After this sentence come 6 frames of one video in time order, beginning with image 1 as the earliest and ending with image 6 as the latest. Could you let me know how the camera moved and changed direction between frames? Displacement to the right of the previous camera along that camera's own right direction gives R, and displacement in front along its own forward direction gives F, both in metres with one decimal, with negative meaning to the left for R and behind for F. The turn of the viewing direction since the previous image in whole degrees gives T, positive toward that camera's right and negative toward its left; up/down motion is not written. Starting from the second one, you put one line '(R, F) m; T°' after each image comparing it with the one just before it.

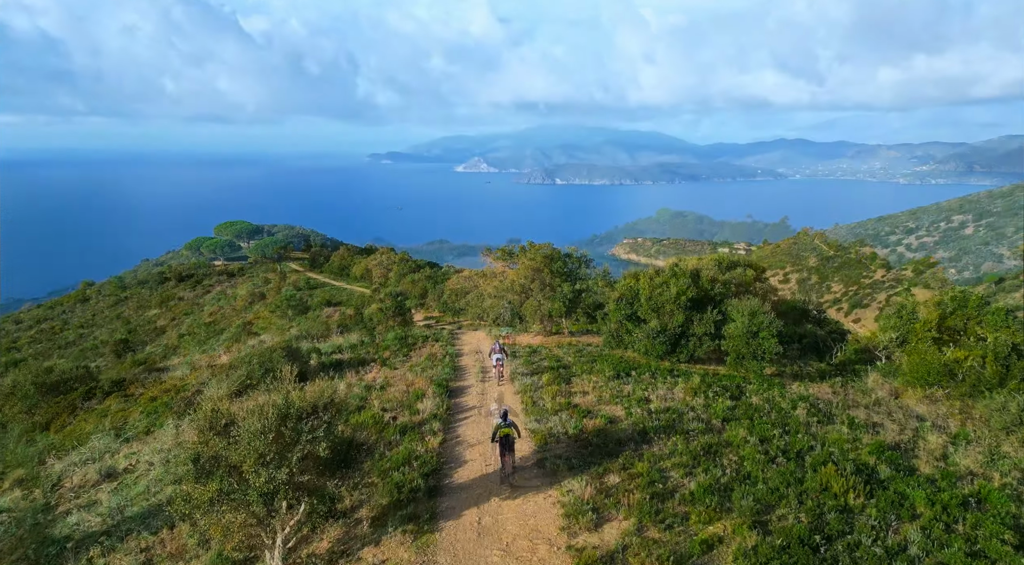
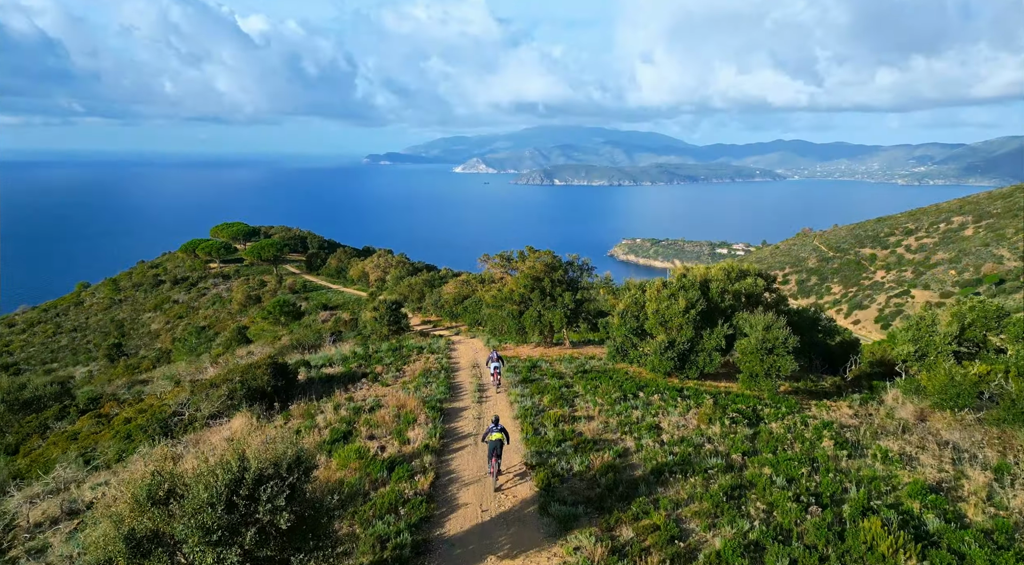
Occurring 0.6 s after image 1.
(0.0, +1.0) m; 0°
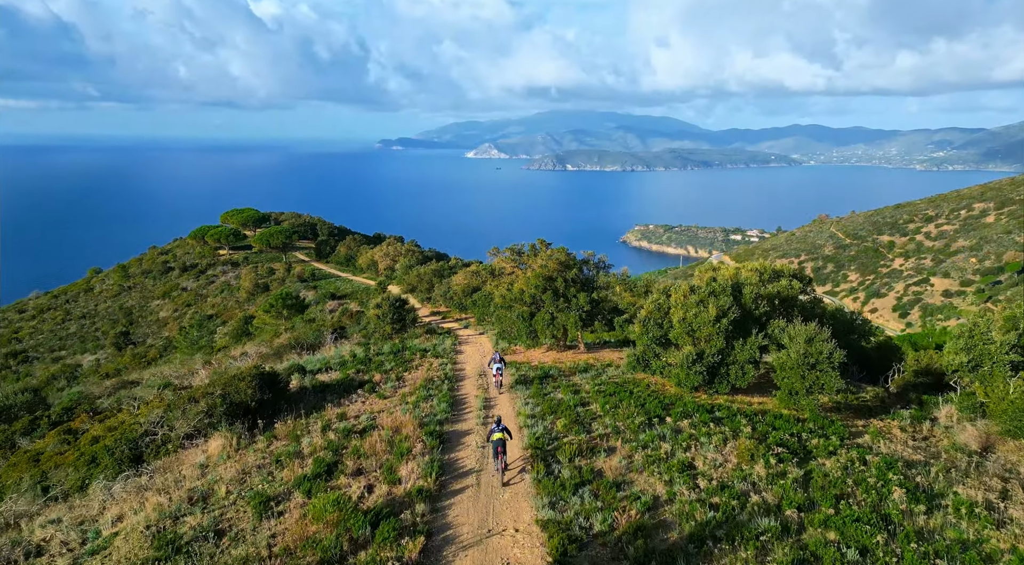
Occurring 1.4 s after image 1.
(0.0, +1.6) m; -1°
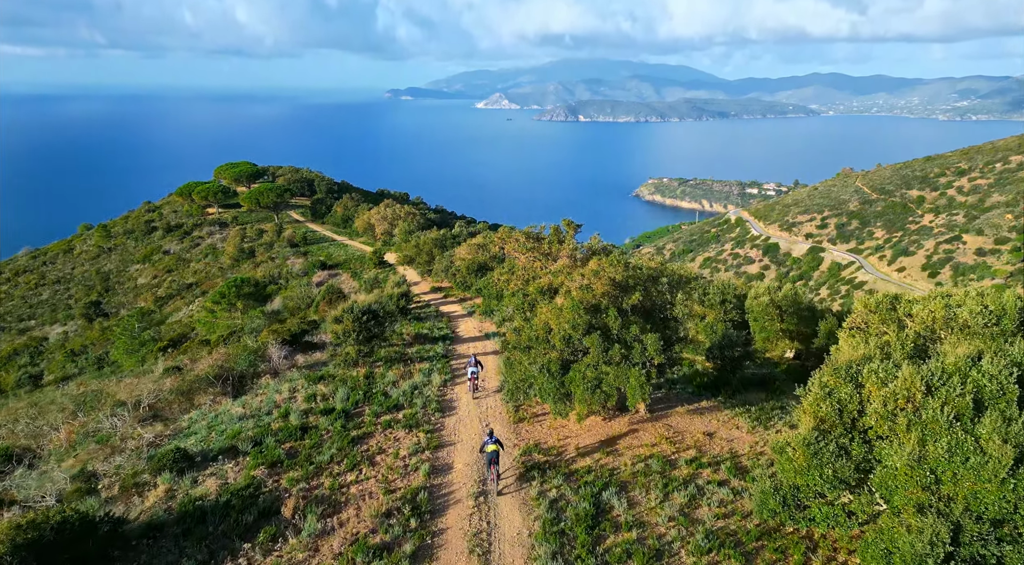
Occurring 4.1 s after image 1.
(-0.2, +7.8) m; -1°
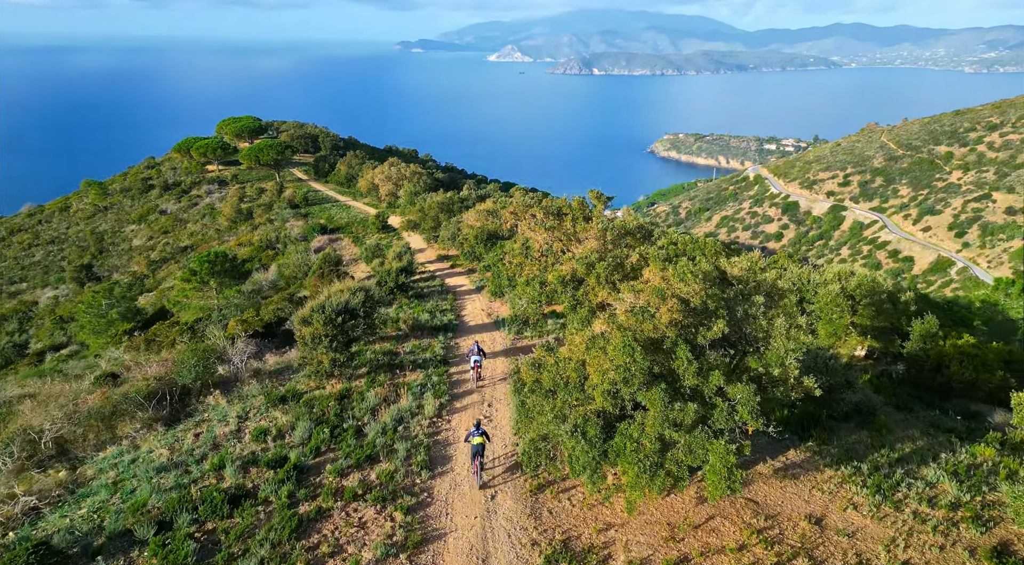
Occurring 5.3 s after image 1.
(-0.1, +3.9) m; -1°
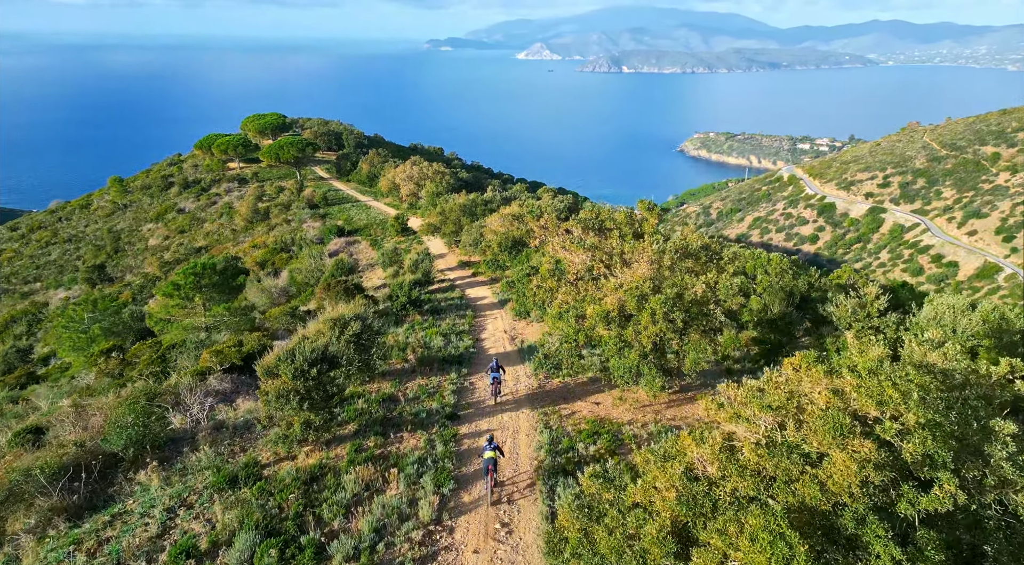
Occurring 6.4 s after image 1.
(-0.1, +3.5) m; -2°
